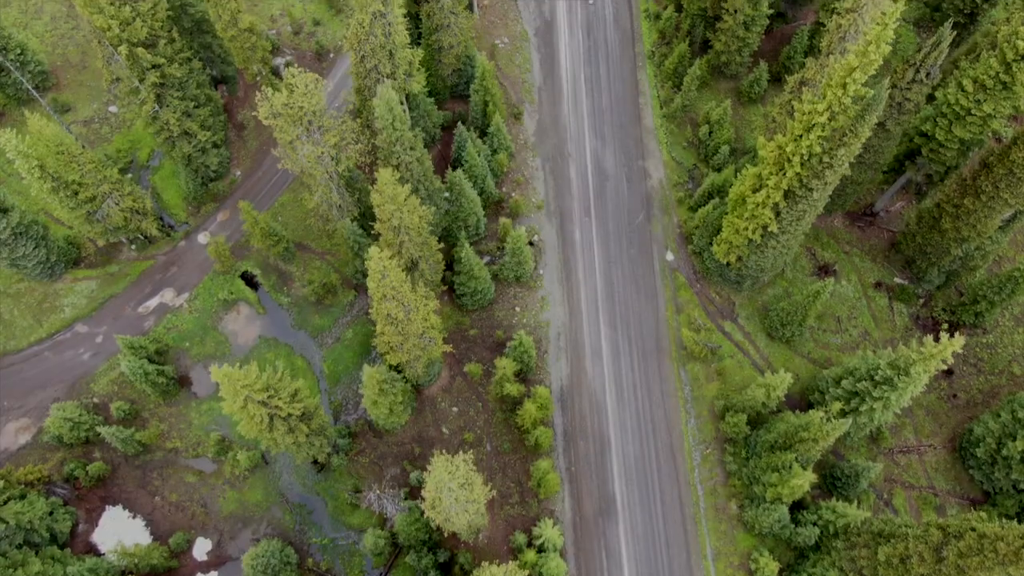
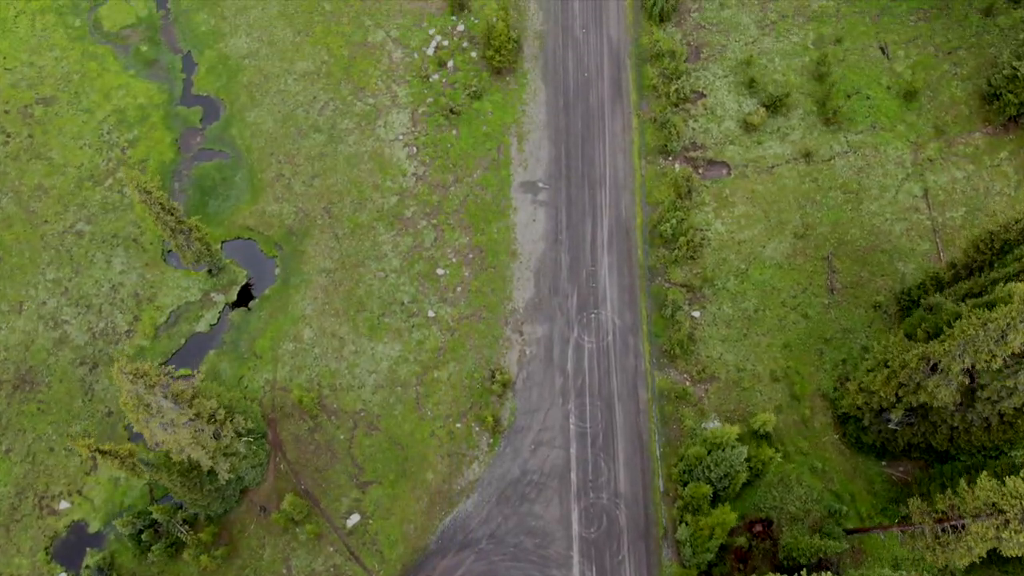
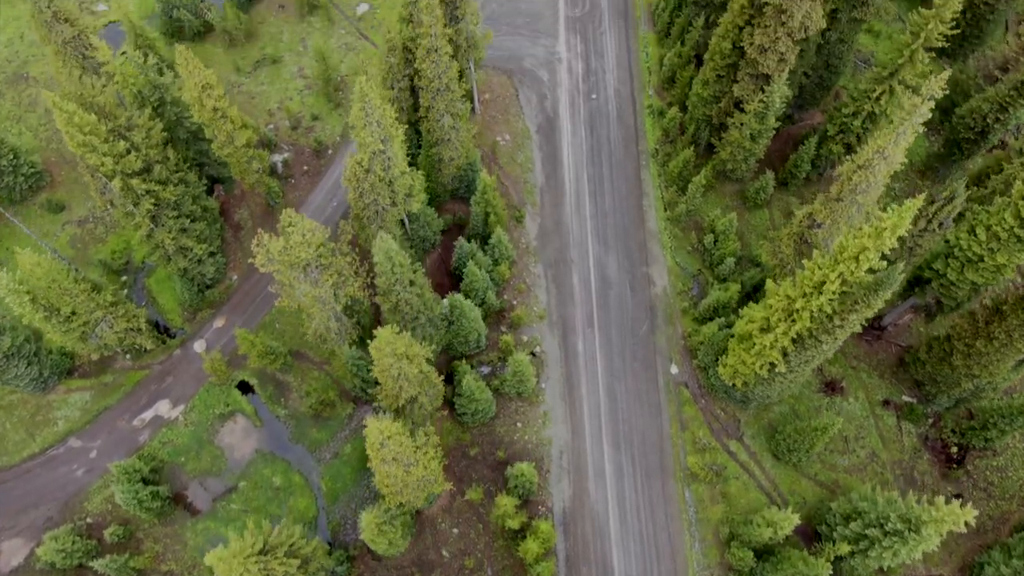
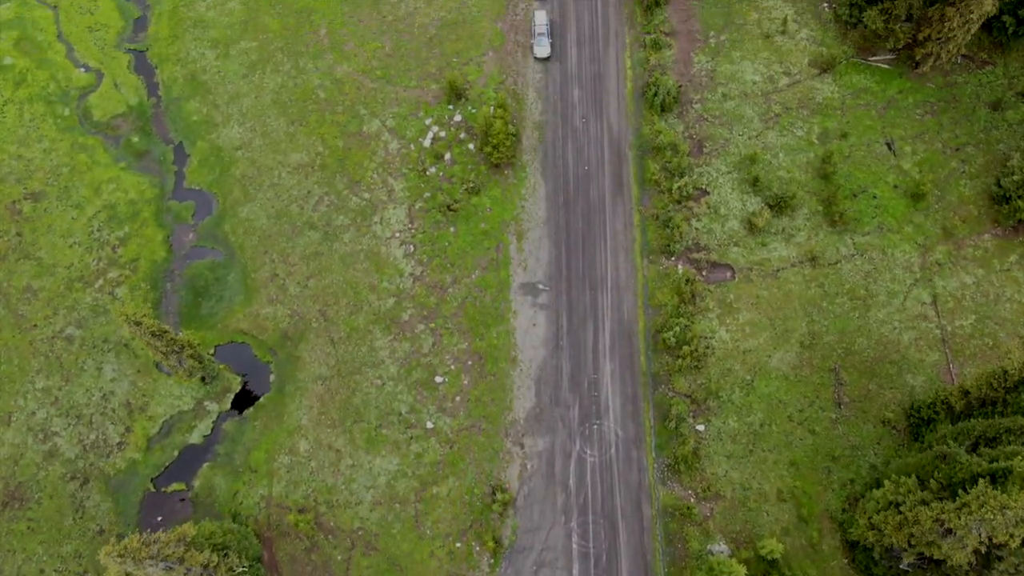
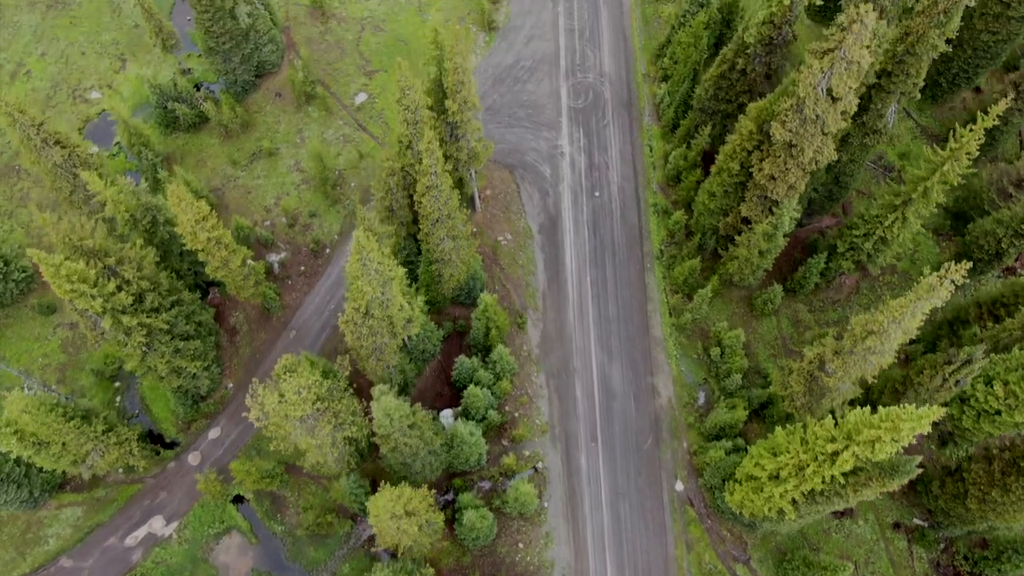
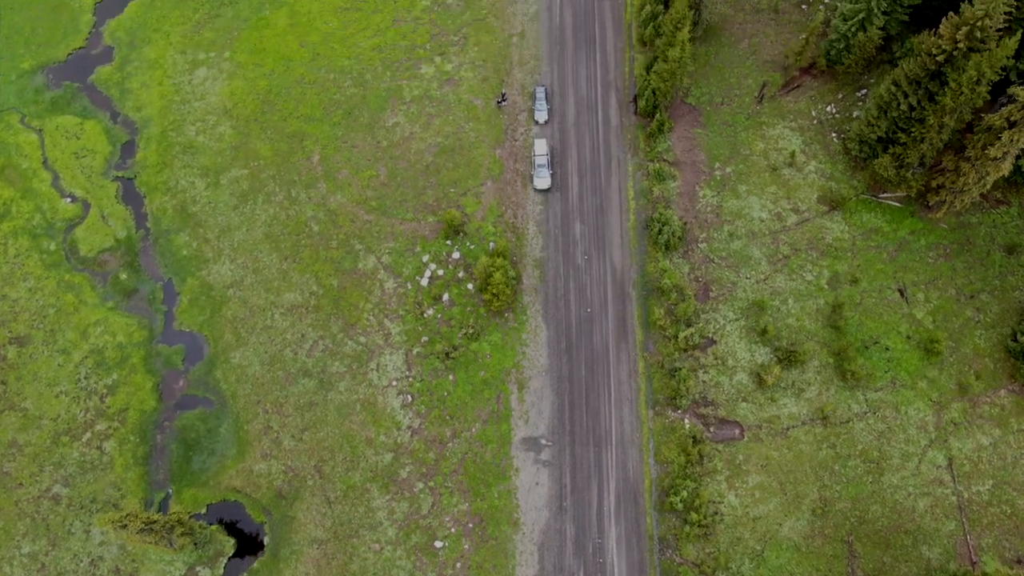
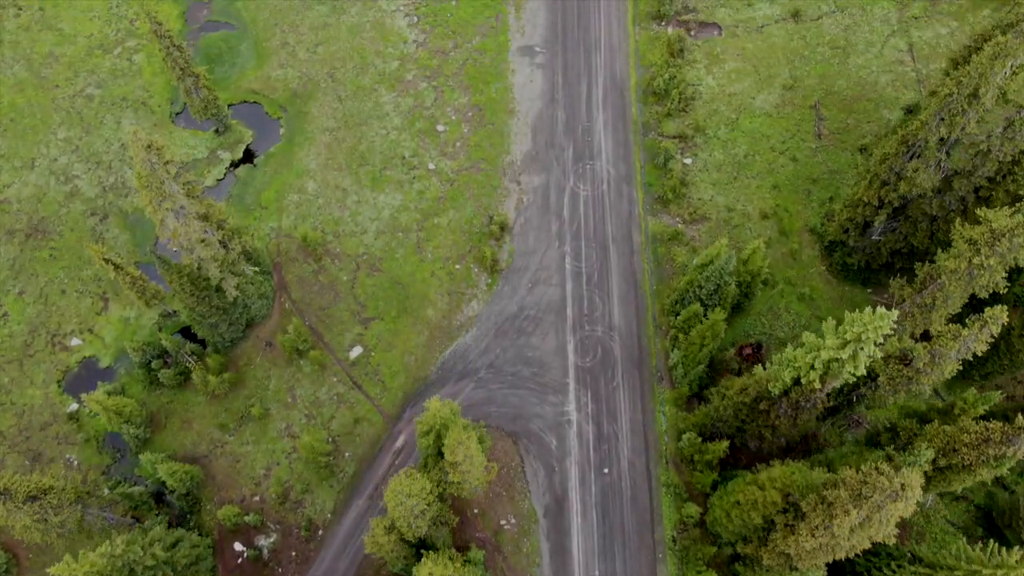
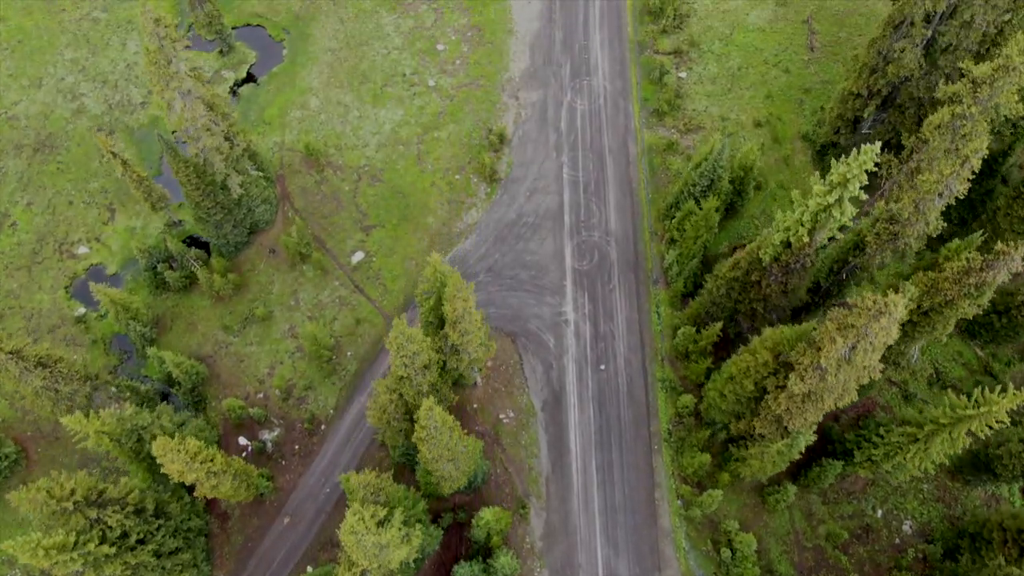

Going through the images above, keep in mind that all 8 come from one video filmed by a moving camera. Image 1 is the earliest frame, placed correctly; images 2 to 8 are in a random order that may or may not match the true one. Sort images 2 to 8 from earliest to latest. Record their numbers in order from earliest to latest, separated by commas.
3, 5, 8, 7, 2, 4, 6
